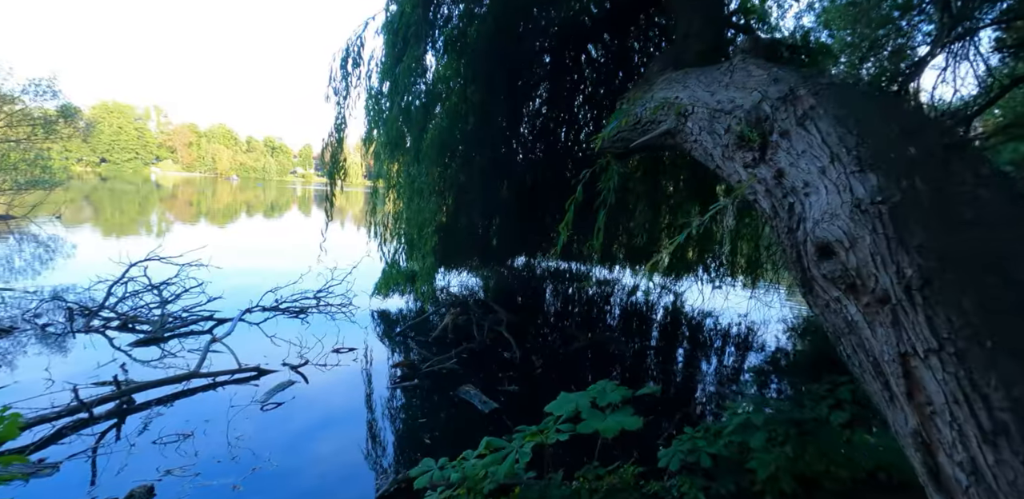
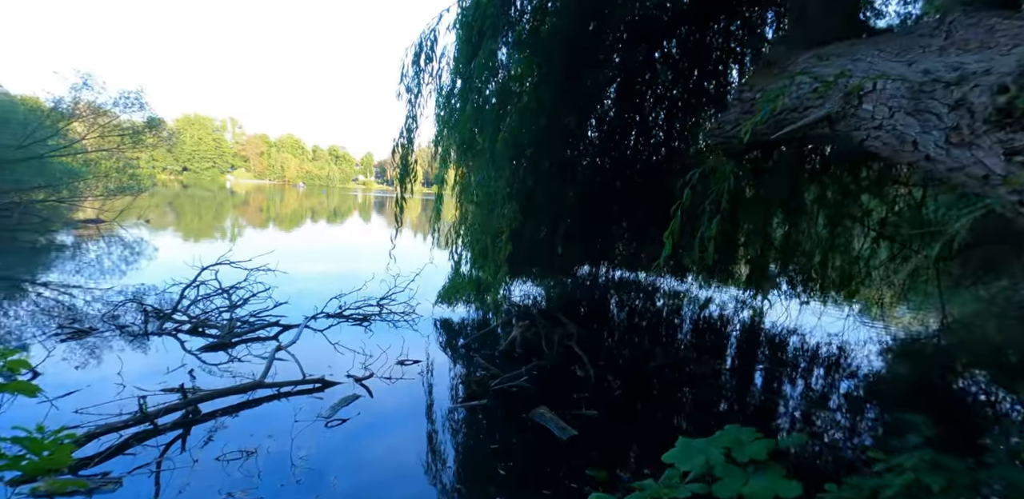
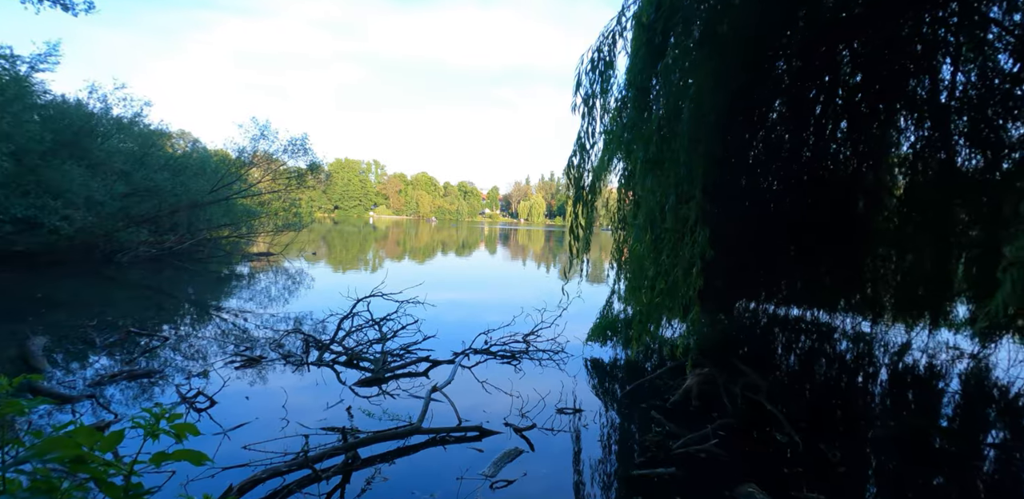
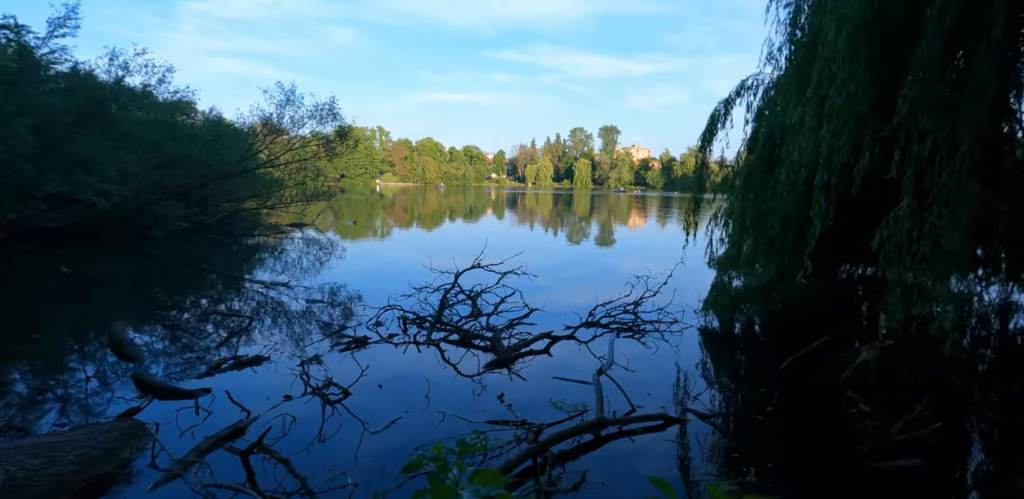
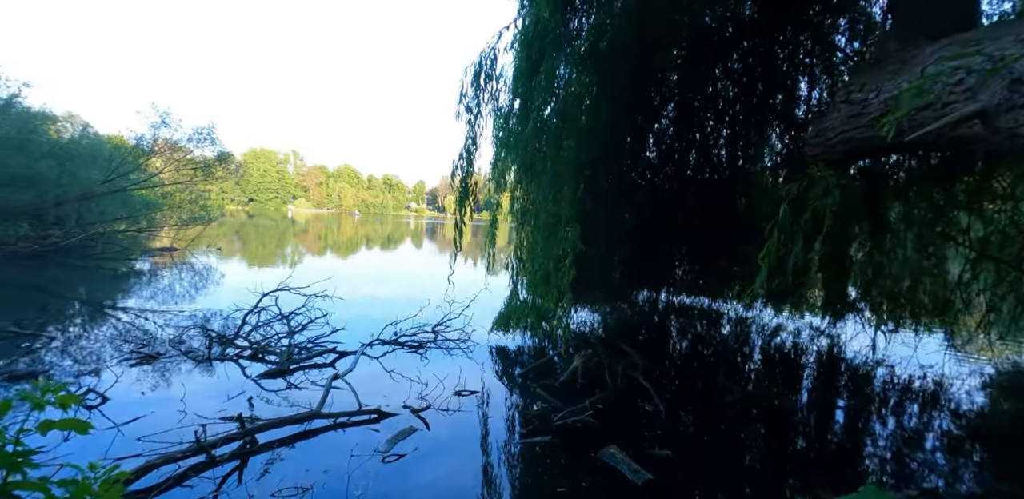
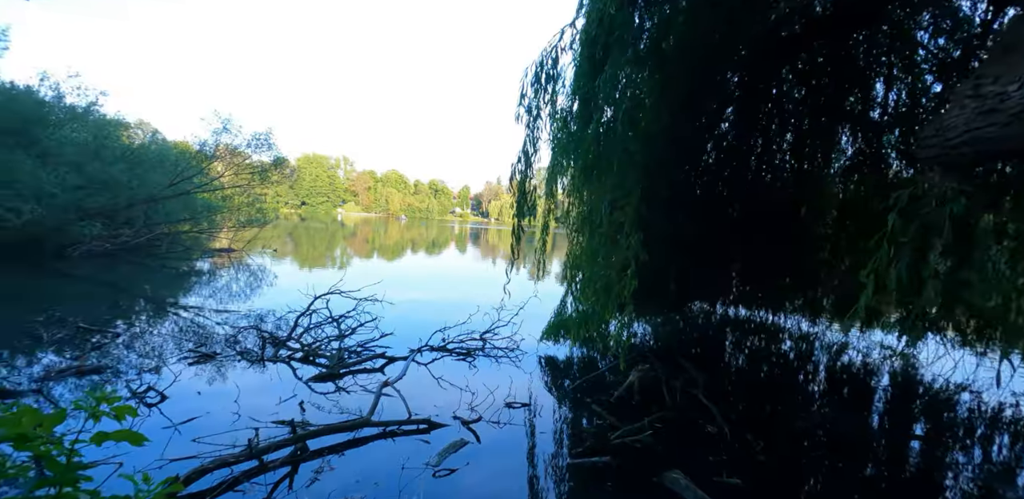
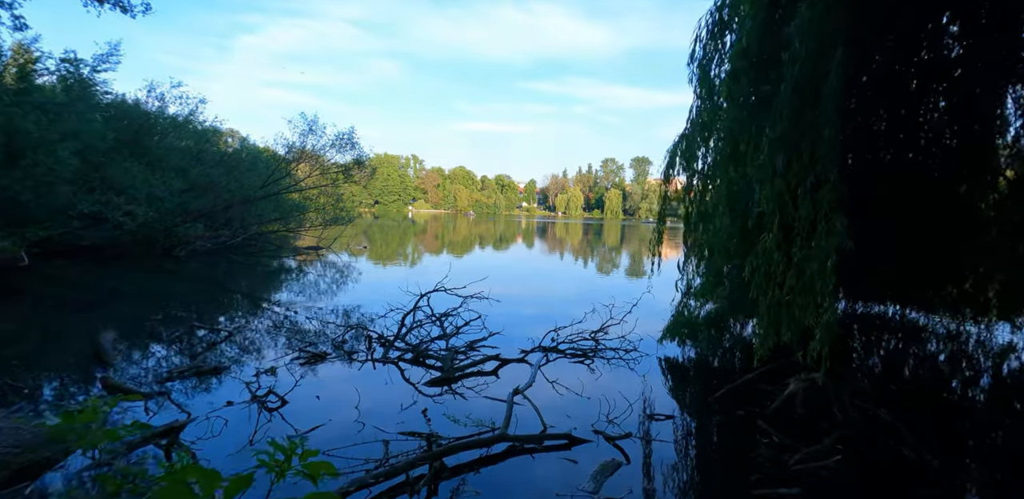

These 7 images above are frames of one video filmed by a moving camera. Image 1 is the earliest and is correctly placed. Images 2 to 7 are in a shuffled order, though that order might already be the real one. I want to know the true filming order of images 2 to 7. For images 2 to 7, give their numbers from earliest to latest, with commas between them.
2, 5, 6, 3, 7, 4
